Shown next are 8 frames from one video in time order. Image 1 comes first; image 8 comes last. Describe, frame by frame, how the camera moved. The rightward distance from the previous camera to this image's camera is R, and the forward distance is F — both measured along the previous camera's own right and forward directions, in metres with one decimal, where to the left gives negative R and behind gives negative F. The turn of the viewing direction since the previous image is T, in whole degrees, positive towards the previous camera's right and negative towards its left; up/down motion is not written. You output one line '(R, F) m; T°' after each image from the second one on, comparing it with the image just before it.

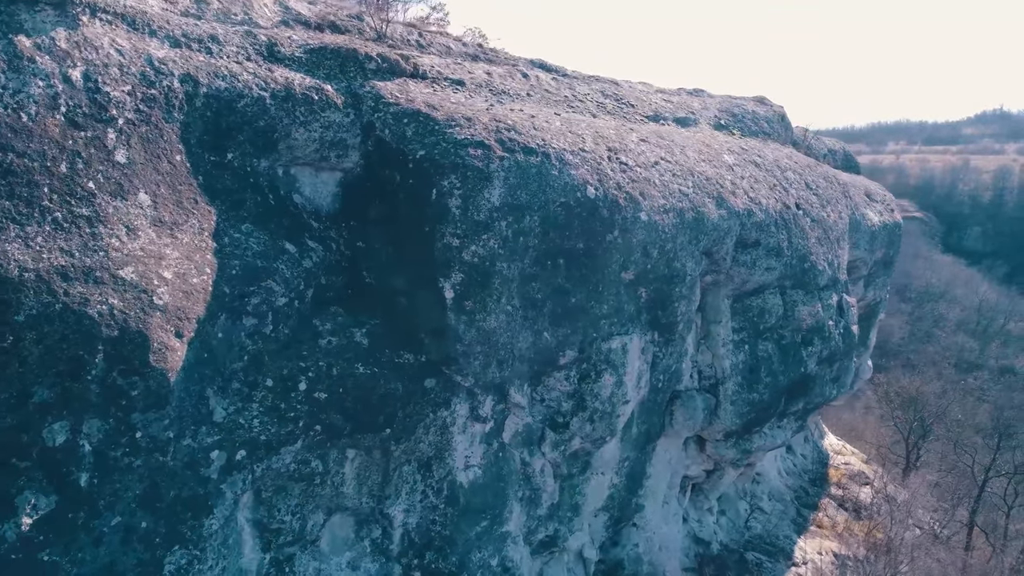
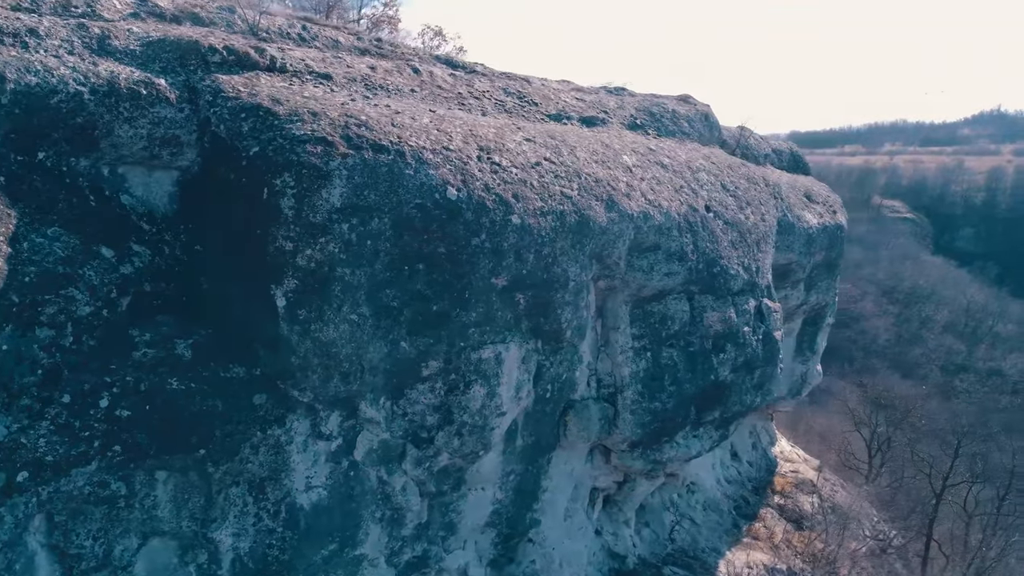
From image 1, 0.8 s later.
(+0.7, +0.2) m; 0°
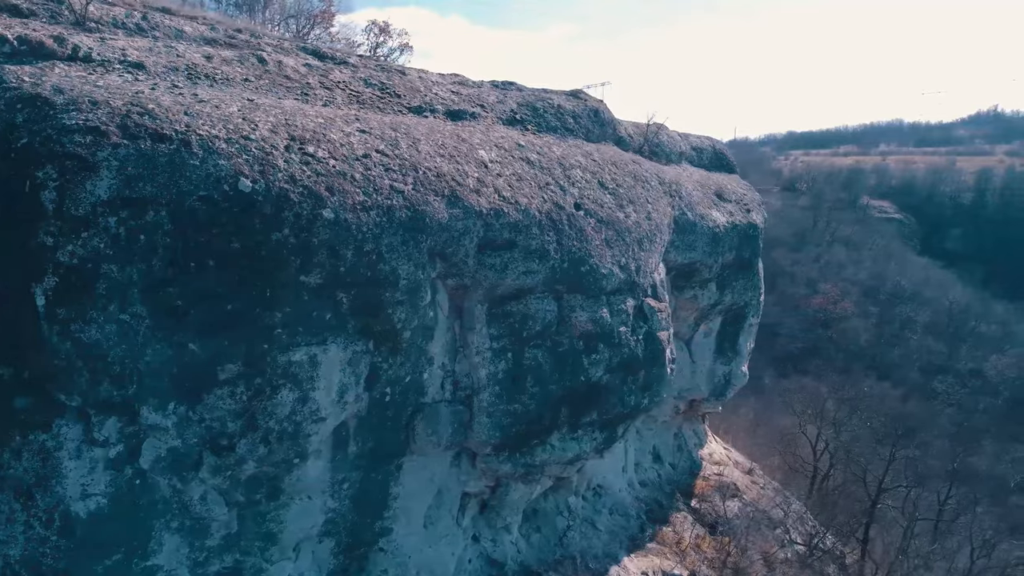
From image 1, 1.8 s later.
(+1.0, +0.2) m; 0°
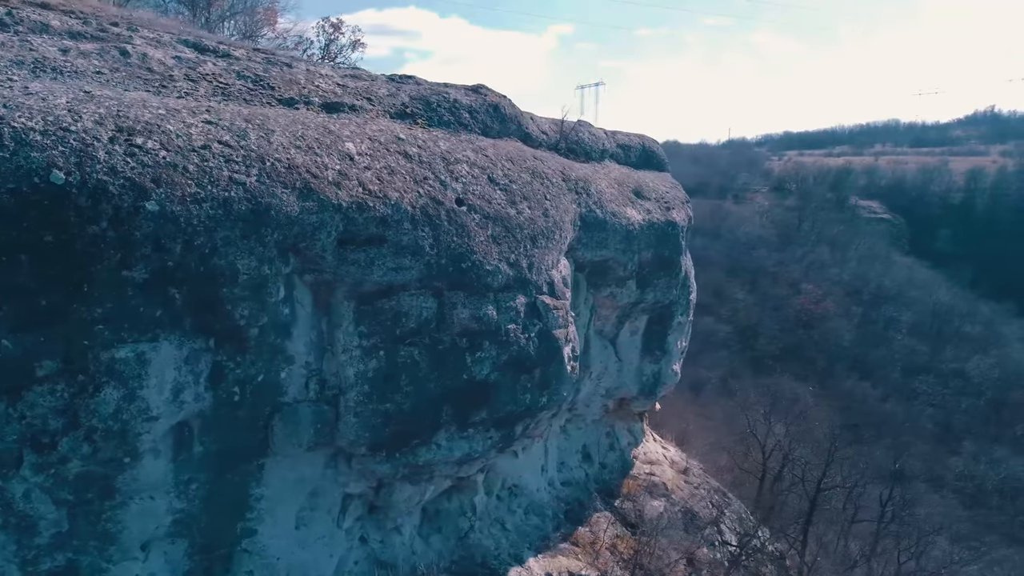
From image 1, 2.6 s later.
(+0.8, +0.1) m; 0°
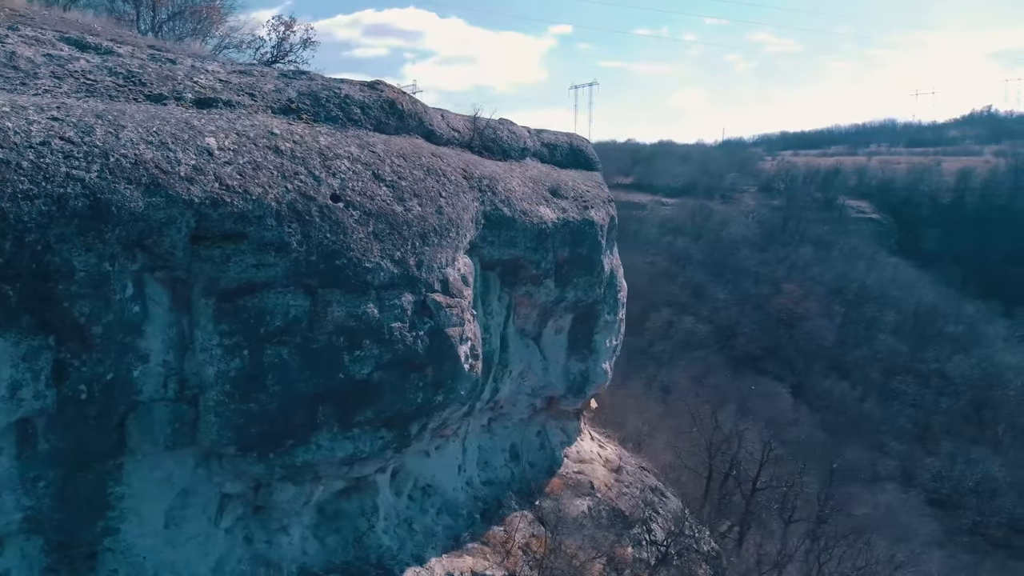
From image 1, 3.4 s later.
(+0.8, 0.0) m; 0°
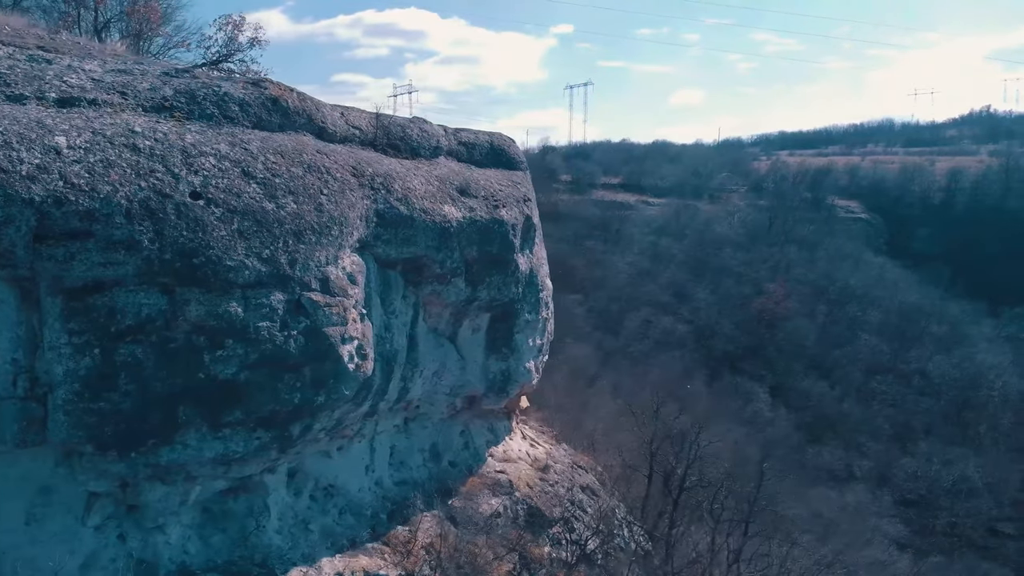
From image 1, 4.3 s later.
(+0.9, 0.0) m; 0°
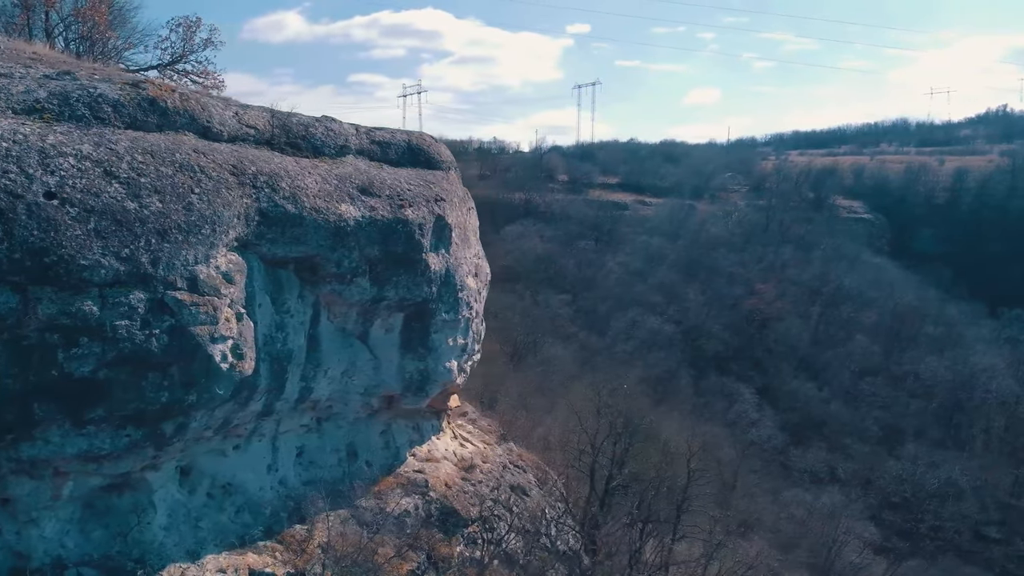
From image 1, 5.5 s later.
(+1.1, 0.0) m; -1°
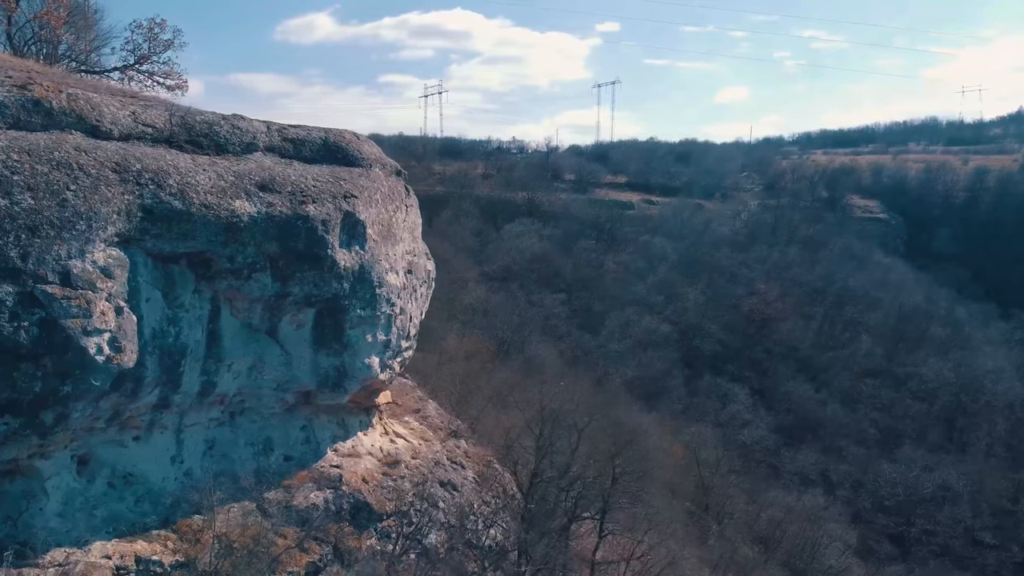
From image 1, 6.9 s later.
(+1.2, -0.1) m; -2°
